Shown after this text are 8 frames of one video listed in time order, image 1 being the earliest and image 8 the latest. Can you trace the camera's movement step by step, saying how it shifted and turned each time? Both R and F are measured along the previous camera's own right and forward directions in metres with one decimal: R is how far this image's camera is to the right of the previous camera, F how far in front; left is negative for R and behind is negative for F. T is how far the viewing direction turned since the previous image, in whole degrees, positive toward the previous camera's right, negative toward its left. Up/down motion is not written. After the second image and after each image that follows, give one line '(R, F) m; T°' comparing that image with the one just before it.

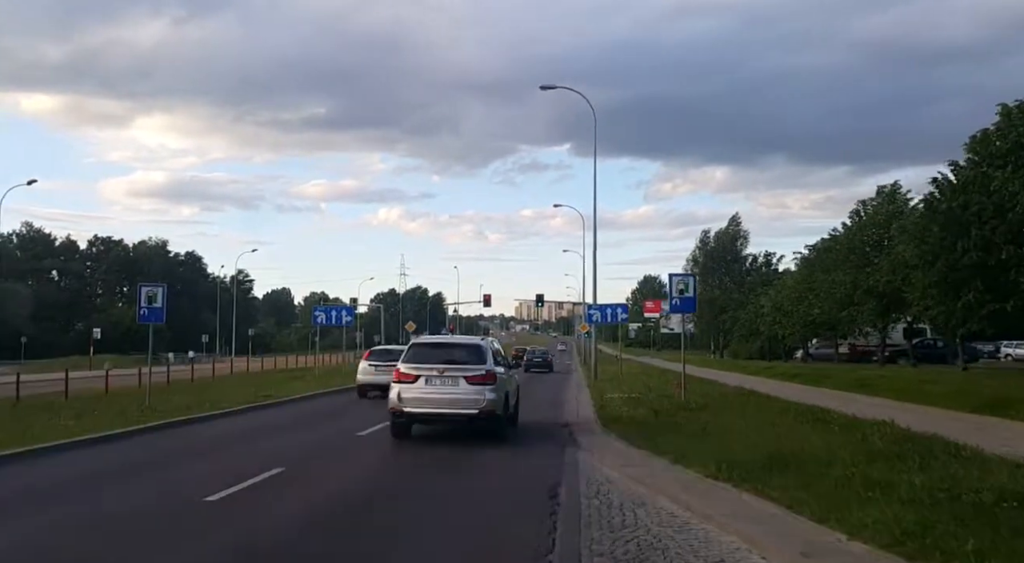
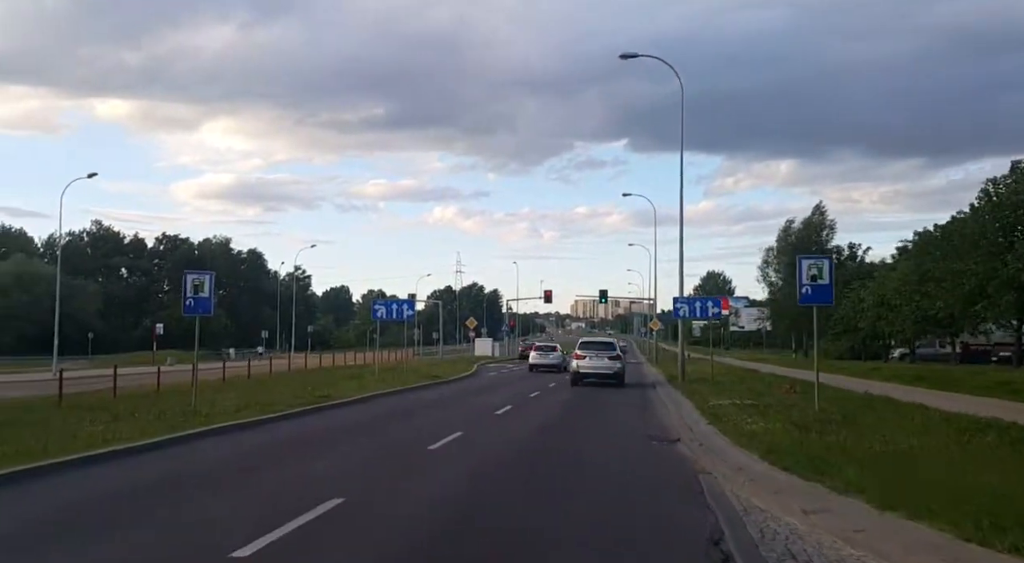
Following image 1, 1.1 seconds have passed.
(-0.6, +2.5) m; -4°
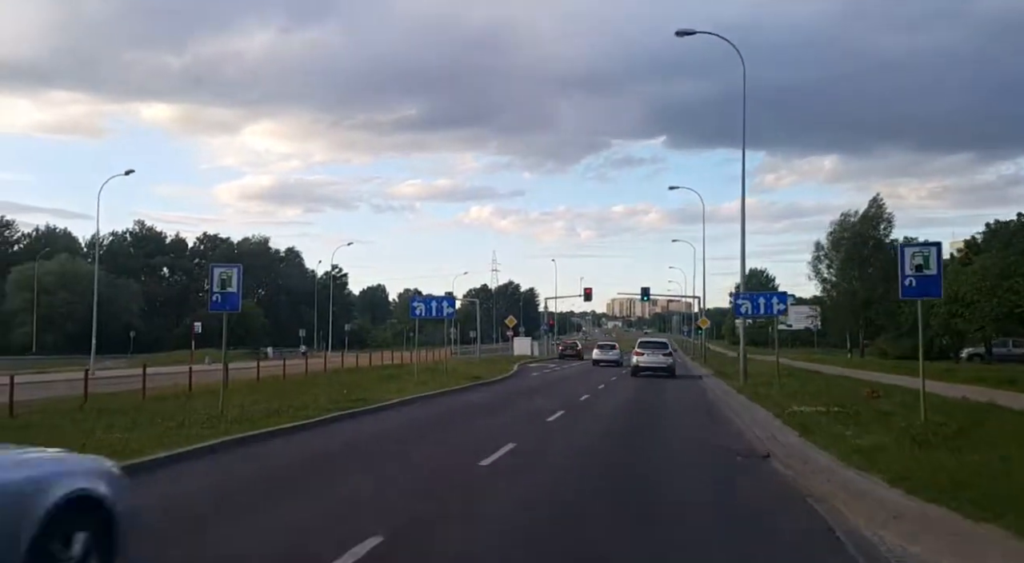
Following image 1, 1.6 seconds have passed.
(-0.3, +1.6) m; -2°
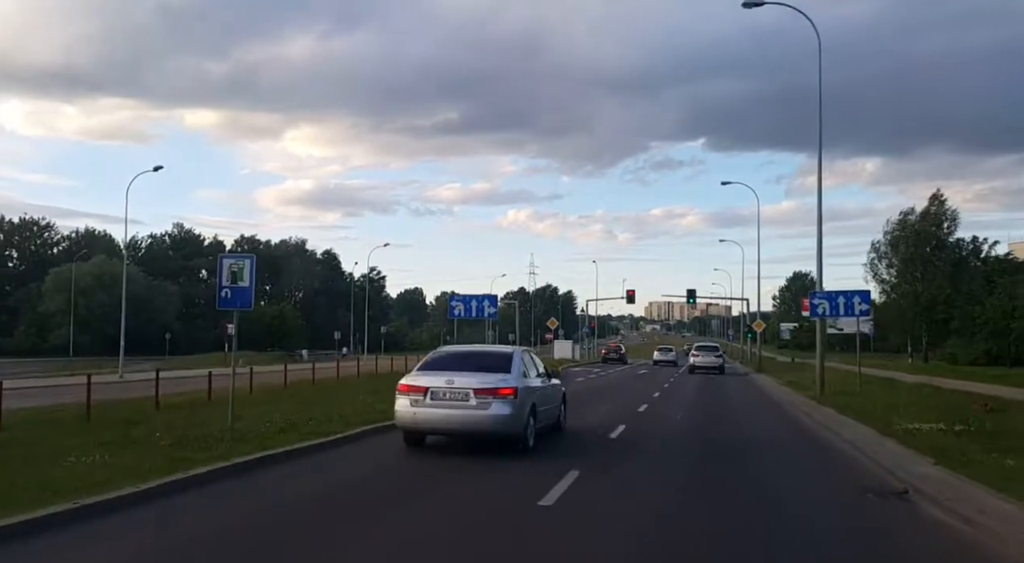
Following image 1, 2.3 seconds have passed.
(-0.3, +2.2) m; -2°
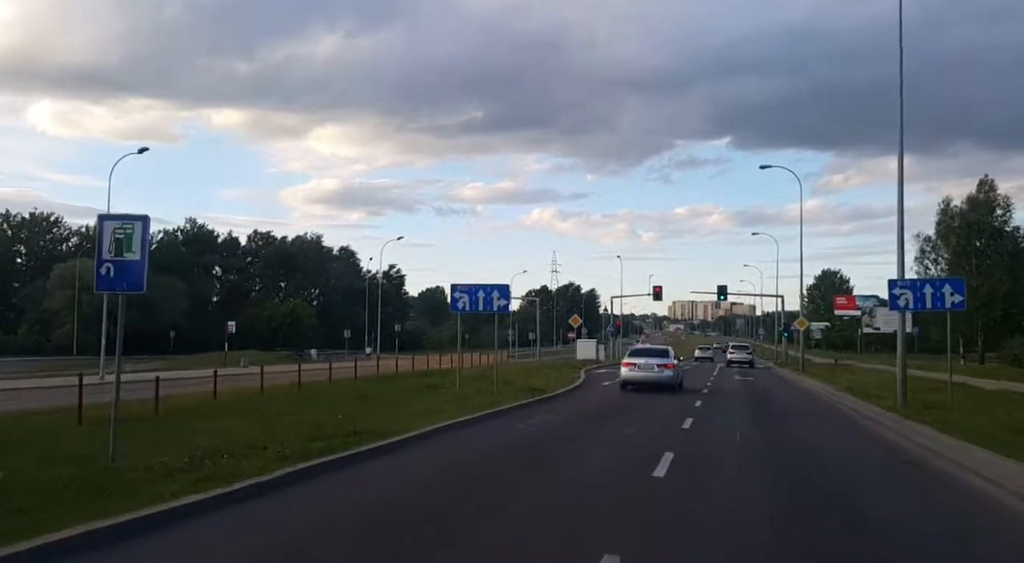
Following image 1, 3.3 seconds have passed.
(+0.2, +4.1) m; -2°
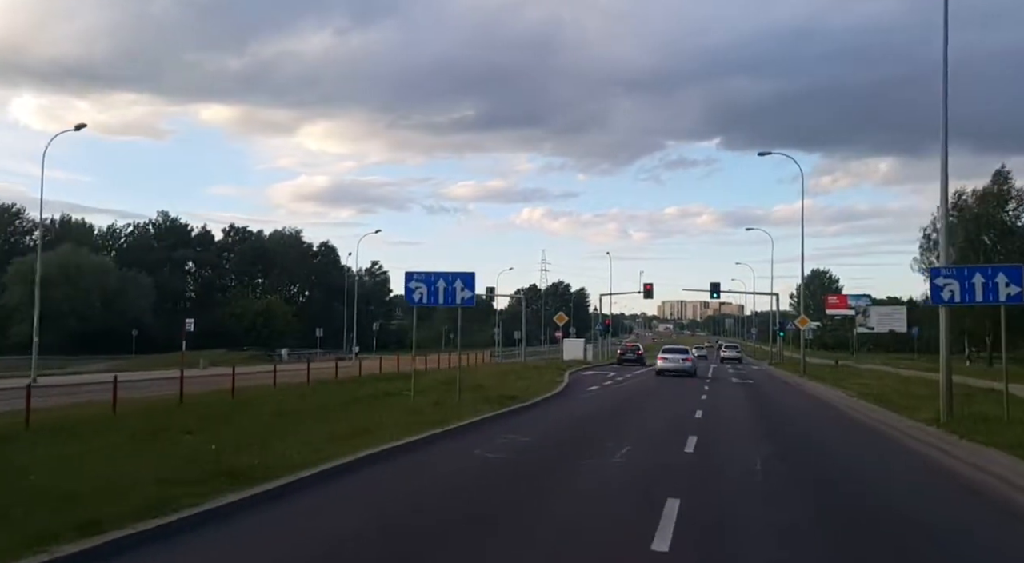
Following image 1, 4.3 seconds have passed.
(+0.5, +3.5) m; +1°
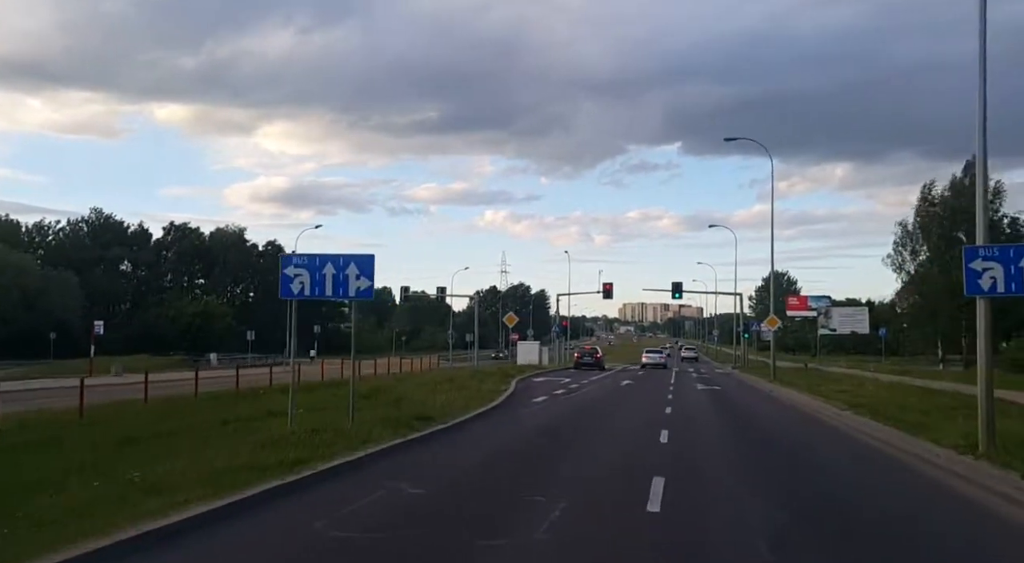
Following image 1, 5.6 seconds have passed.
(+0.8, +4.1) m; +2°
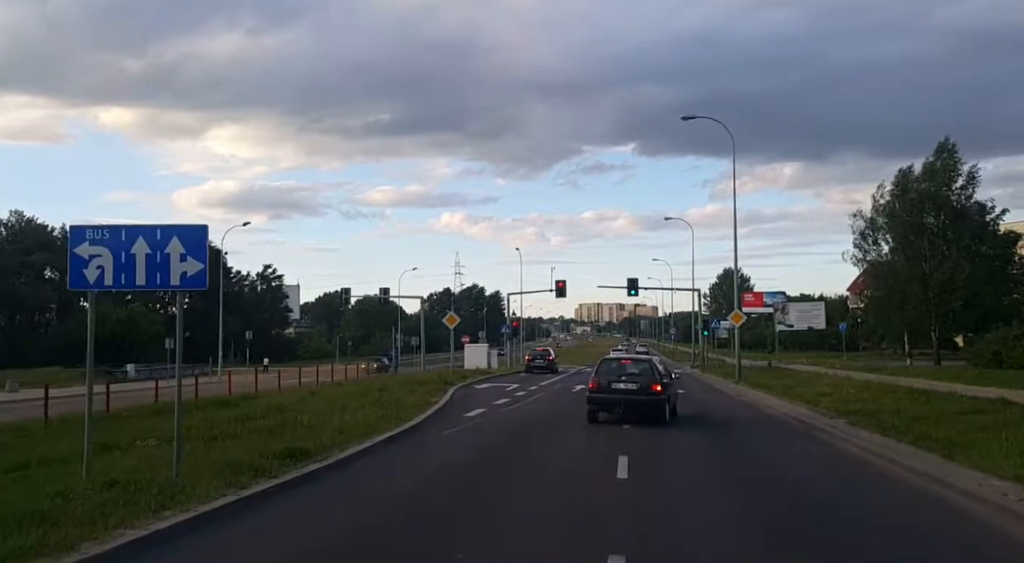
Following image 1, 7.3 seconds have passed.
(+0.7, +3.8) m; +3°
